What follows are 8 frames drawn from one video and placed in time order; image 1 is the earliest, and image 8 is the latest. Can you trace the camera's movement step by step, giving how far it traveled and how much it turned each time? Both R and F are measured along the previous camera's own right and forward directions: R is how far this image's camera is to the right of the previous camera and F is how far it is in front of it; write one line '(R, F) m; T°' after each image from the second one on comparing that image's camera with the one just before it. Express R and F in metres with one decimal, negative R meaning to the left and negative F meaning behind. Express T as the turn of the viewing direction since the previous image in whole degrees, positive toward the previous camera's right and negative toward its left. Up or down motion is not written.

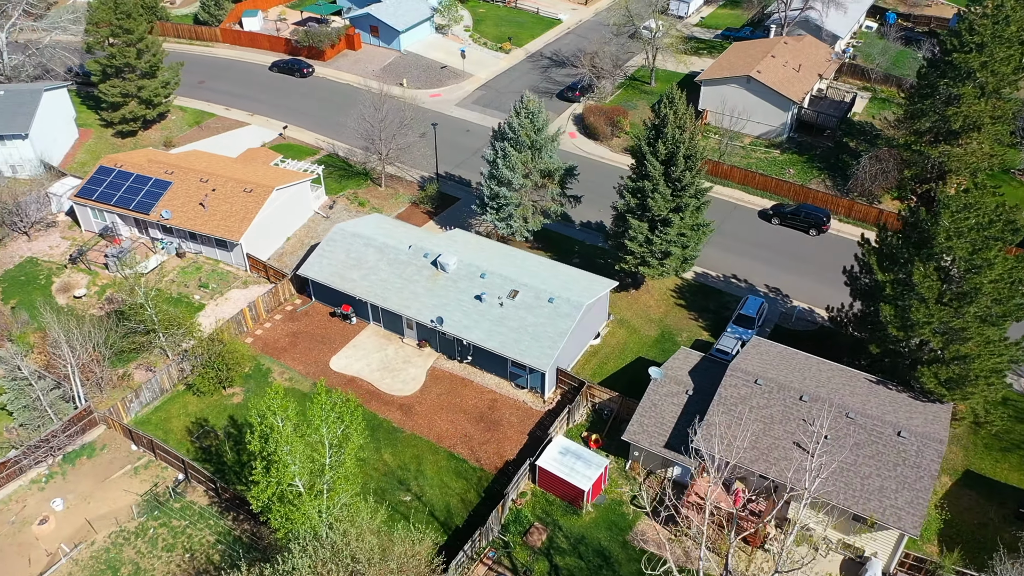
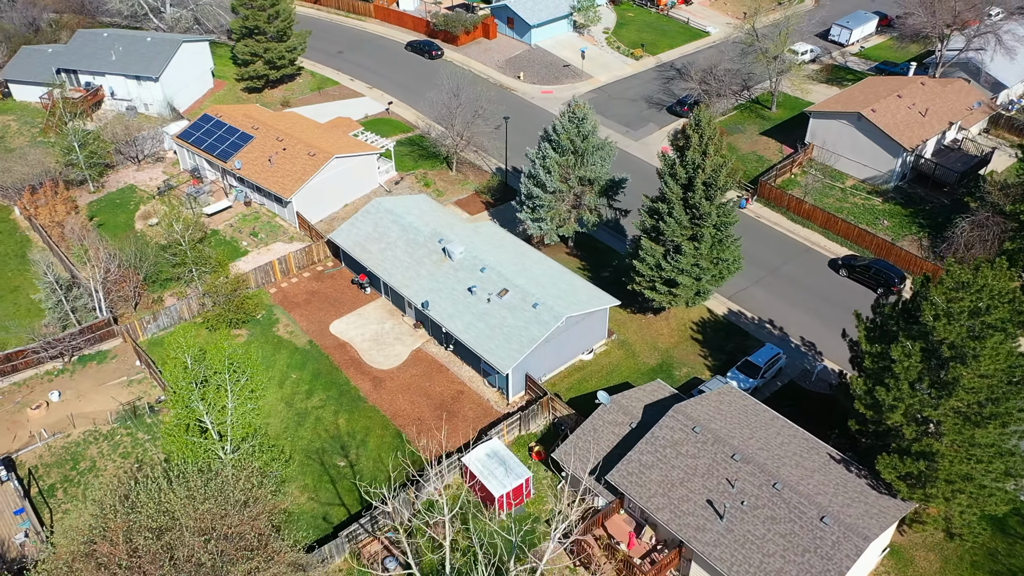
(+8.1, +1.0) m; -14°
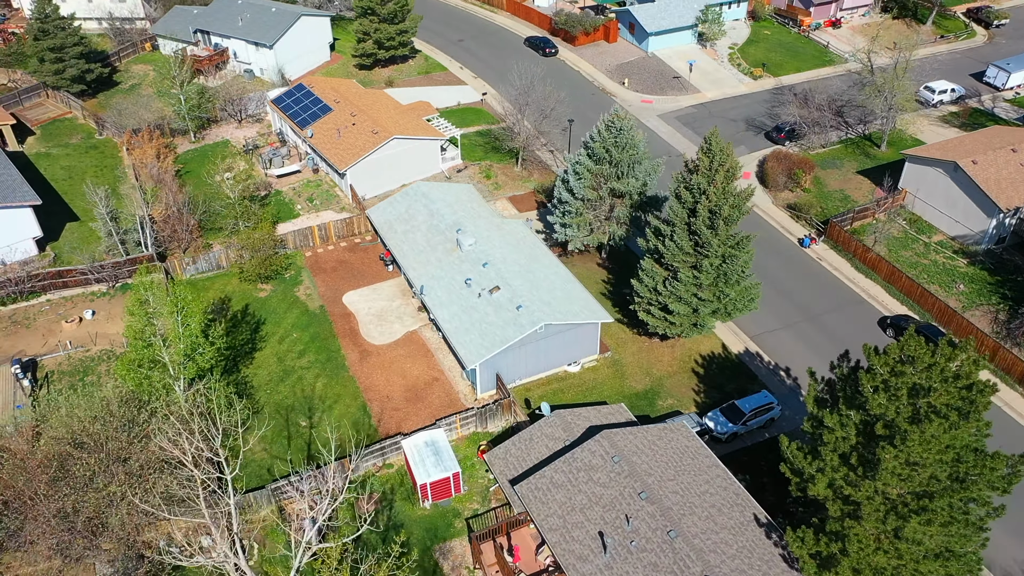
(+7.3, +0.8) m; -12°
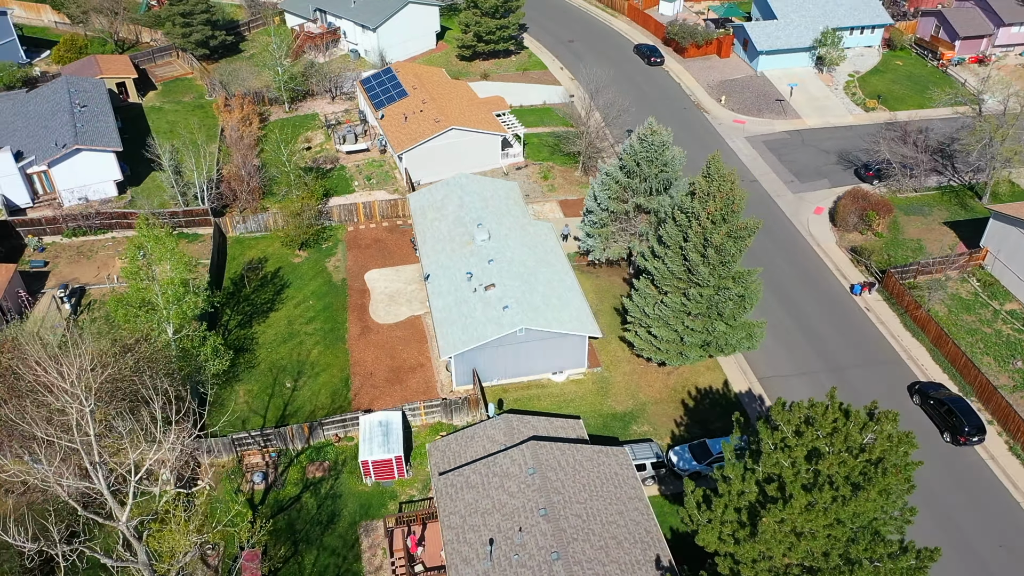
(+6.6, +0.6) m; -11°
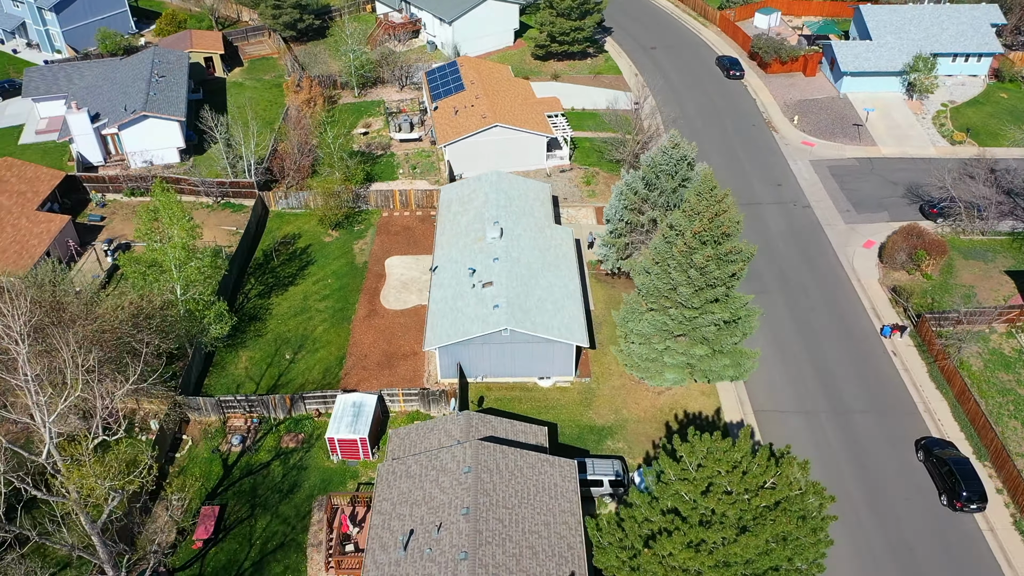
(+4.9, +0.3) m; -8°
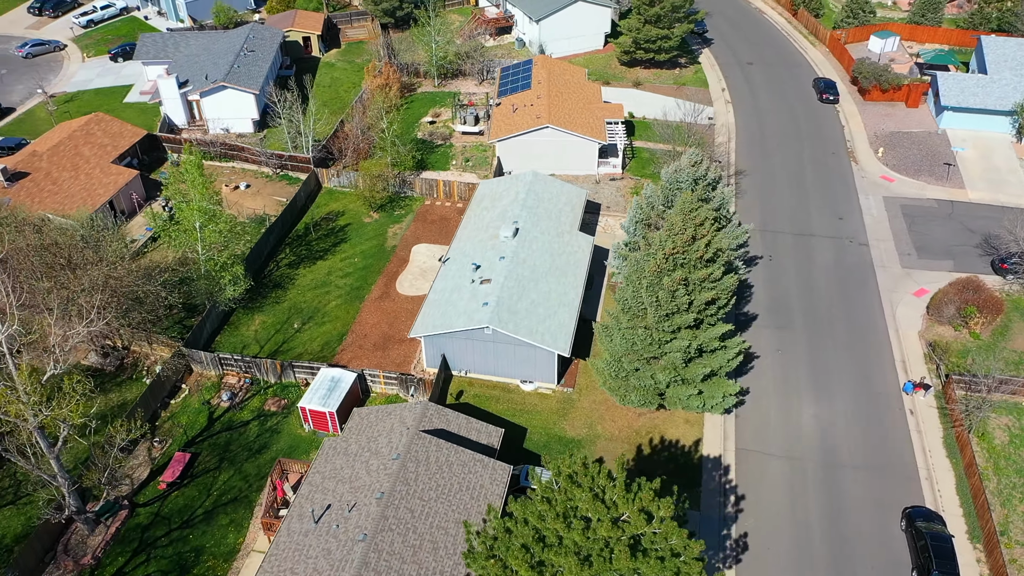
(+5.7, +0.4) m; -10°
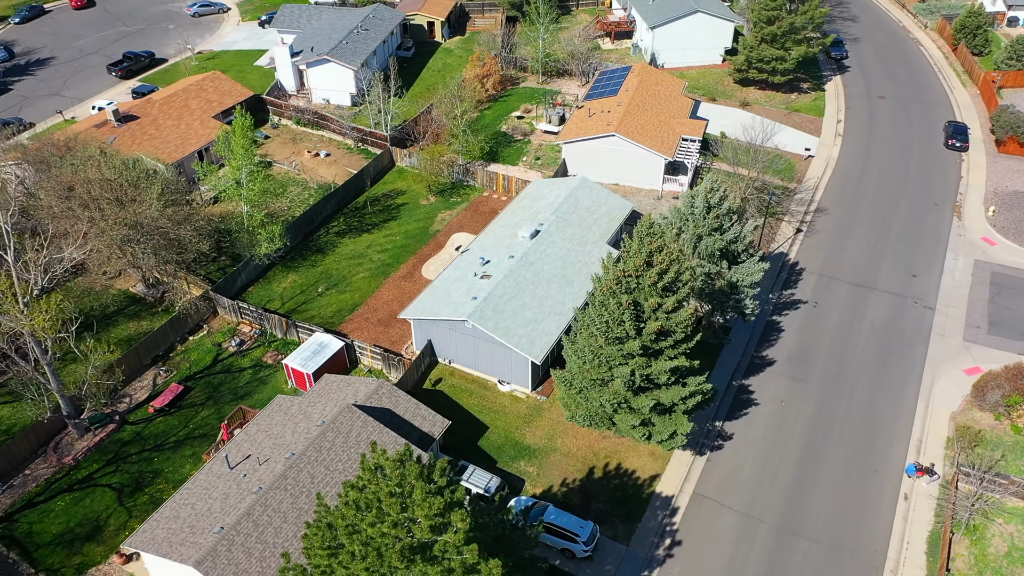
(+7.4, +0.8) m; -13°
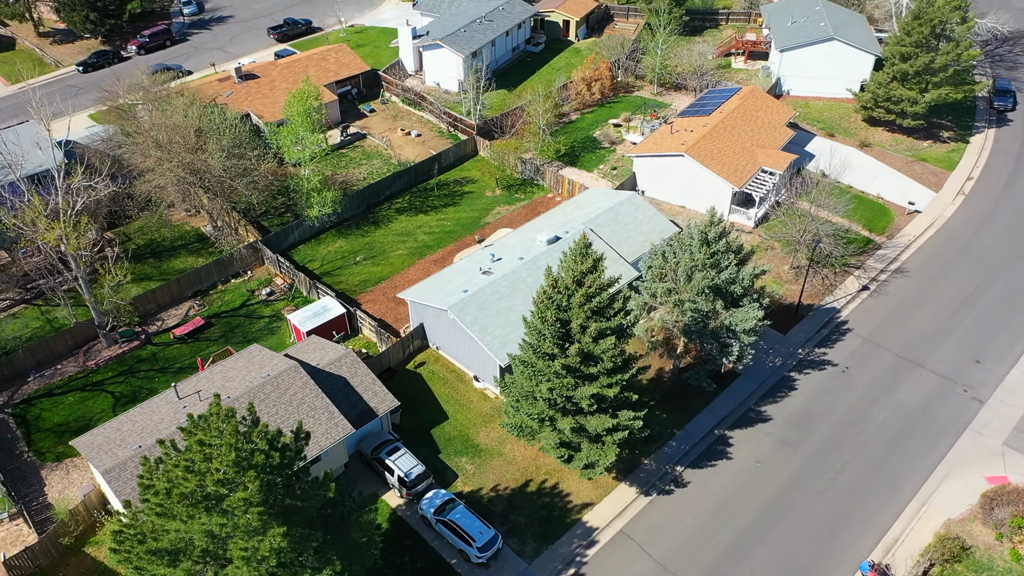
(+8.2, +1.0) m; -14°
